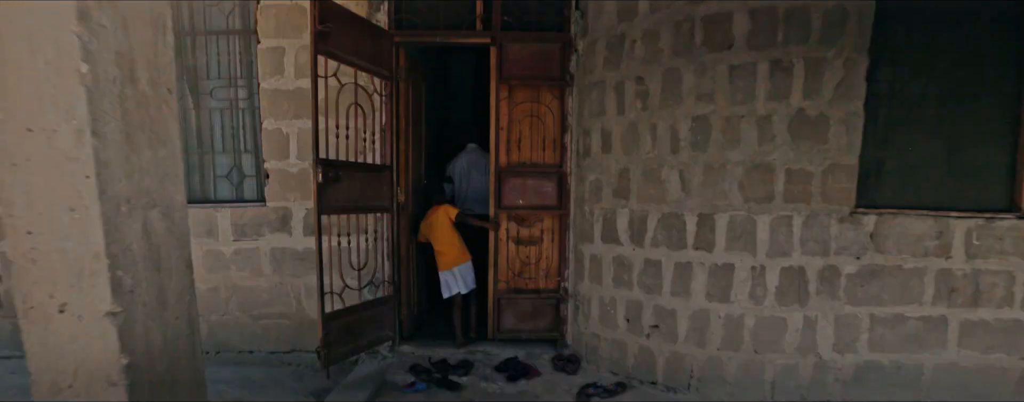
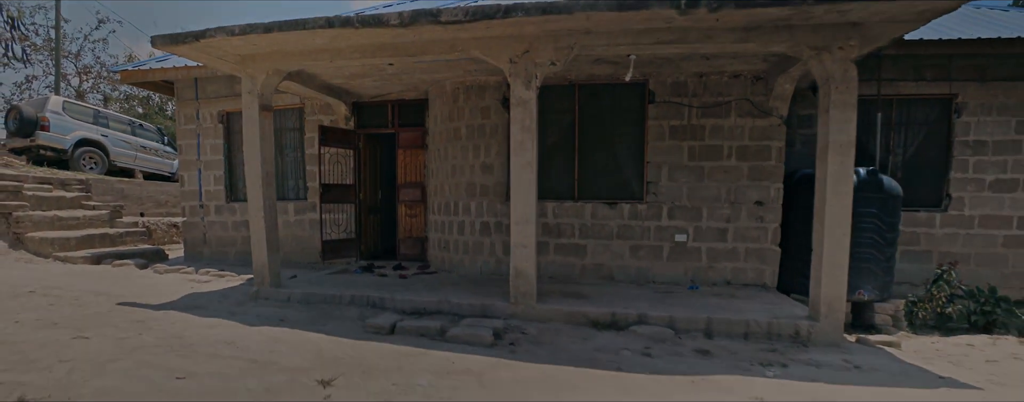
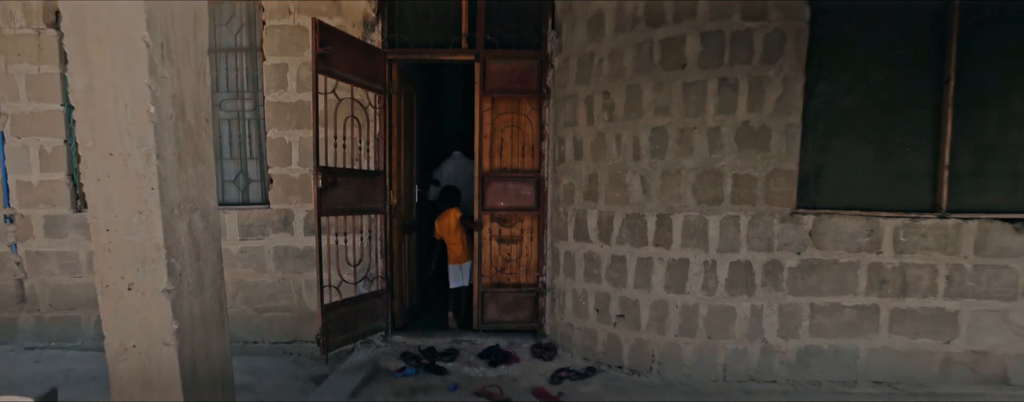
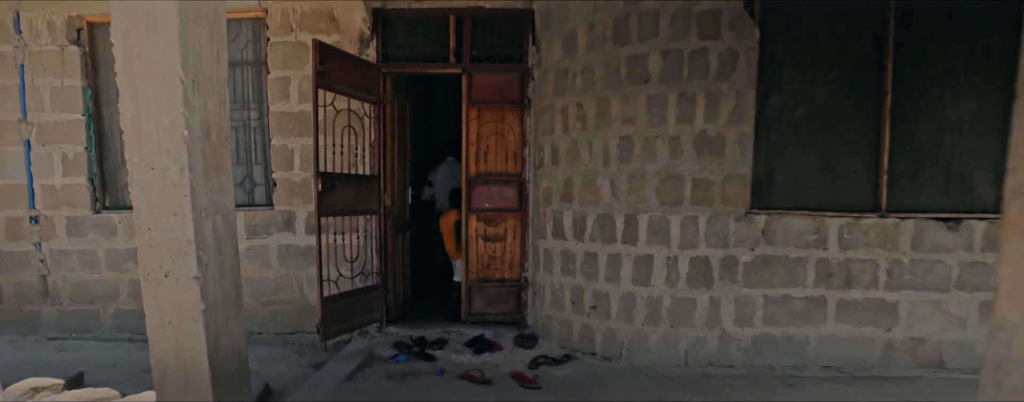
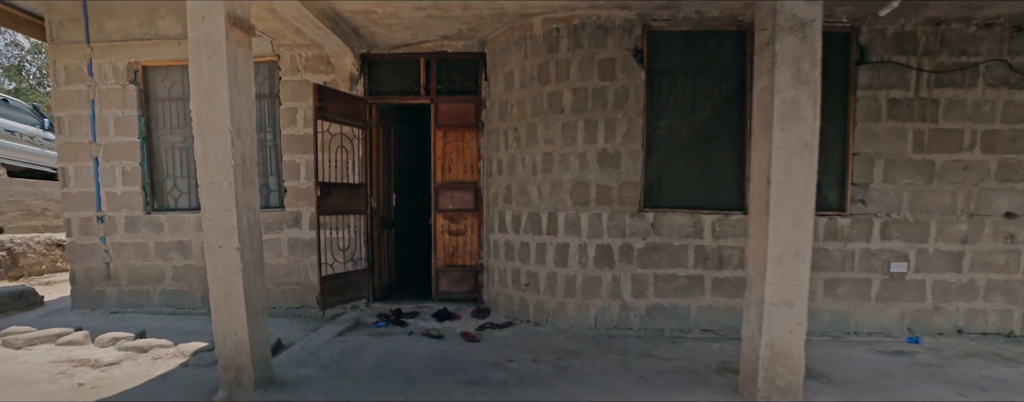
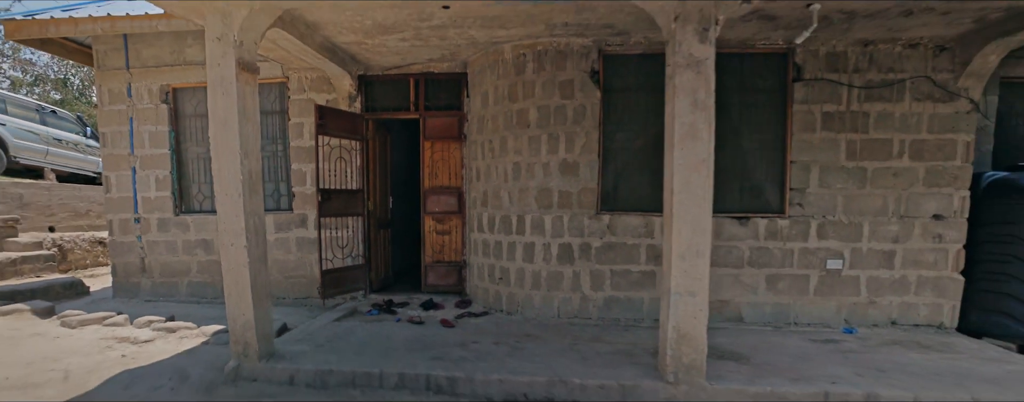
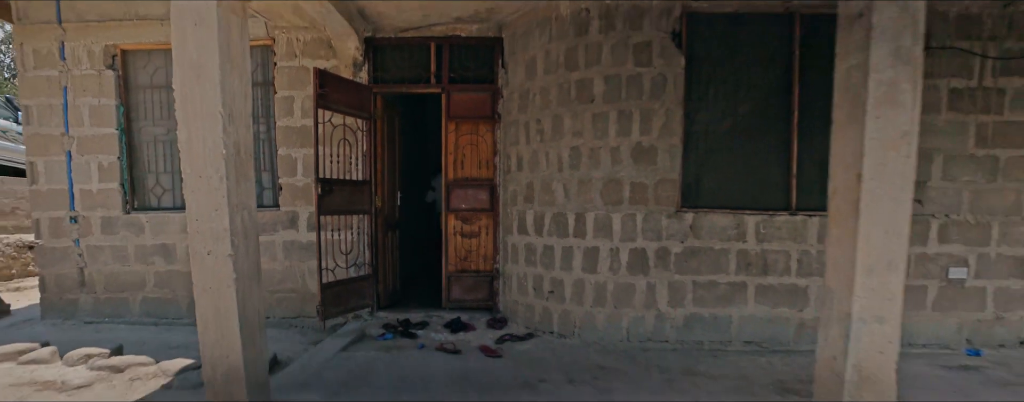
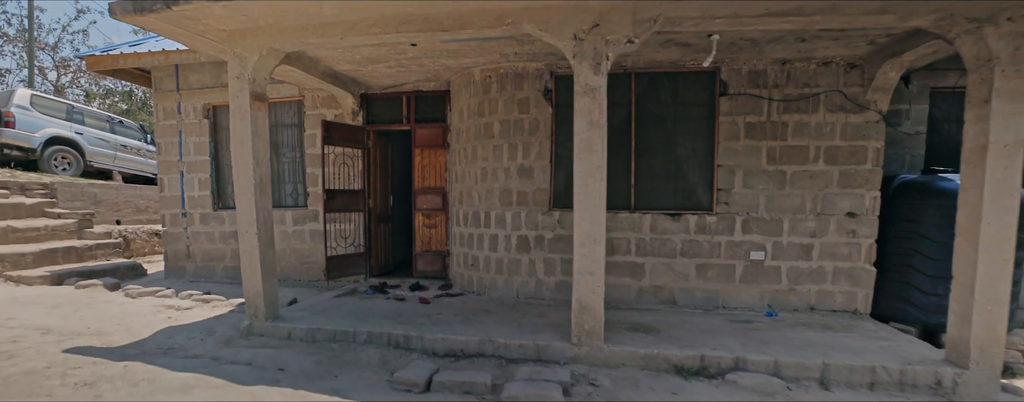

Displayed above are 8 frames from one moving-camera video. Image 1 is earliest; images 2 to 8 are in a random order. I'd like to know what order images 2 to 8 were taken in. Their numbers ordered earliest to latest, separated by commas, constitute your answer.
3, 4, 7, 5, 6, 8, 2
